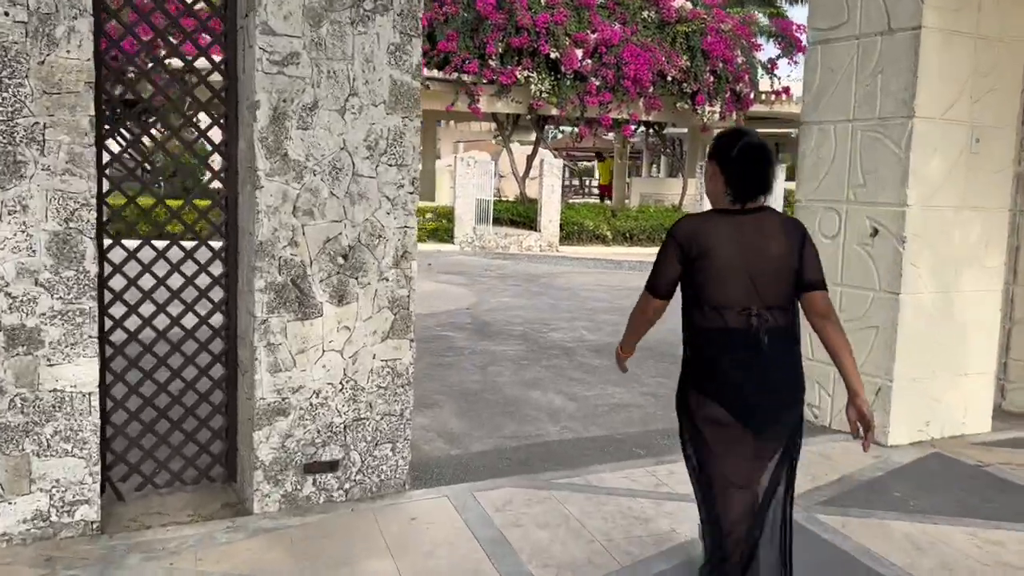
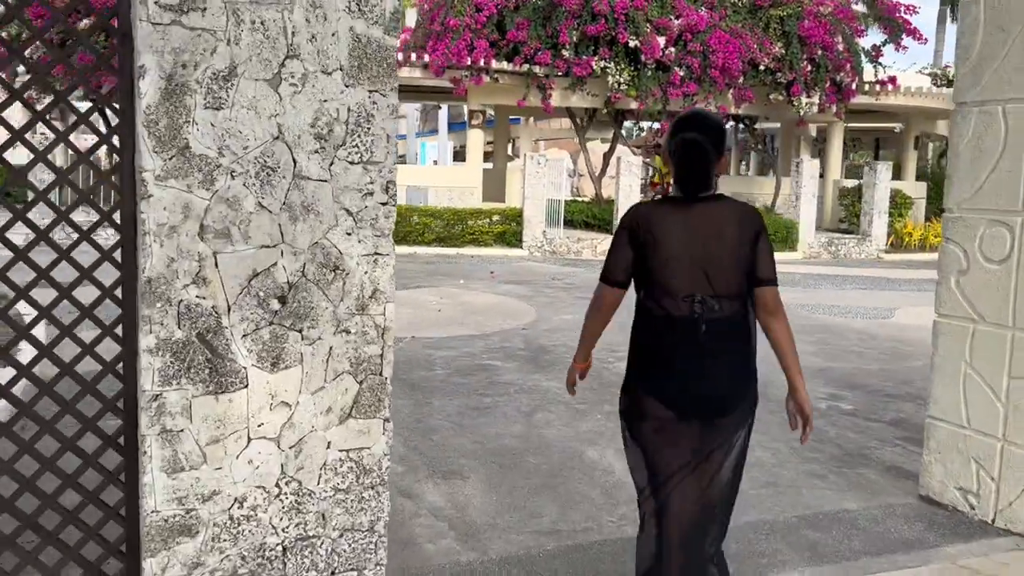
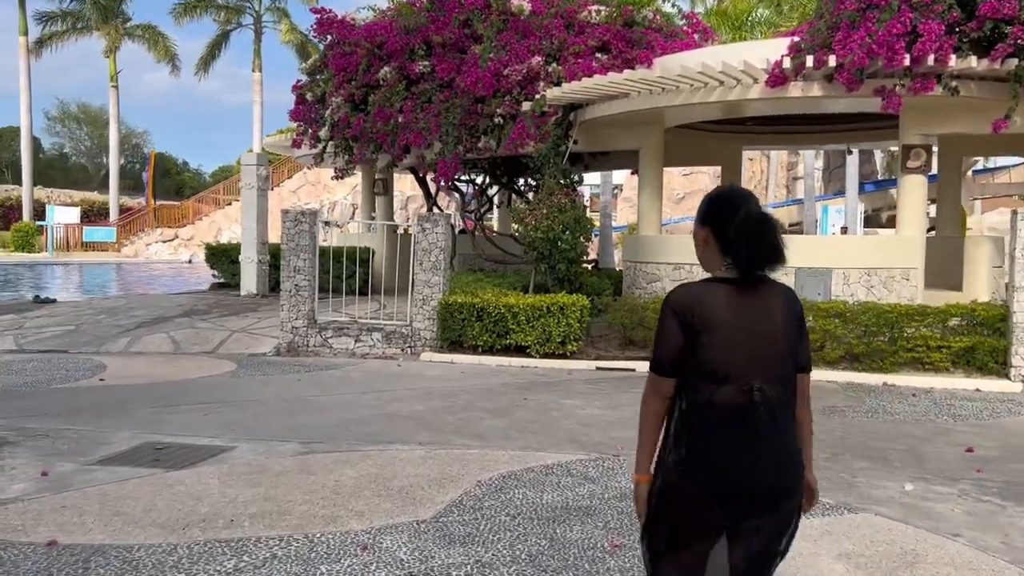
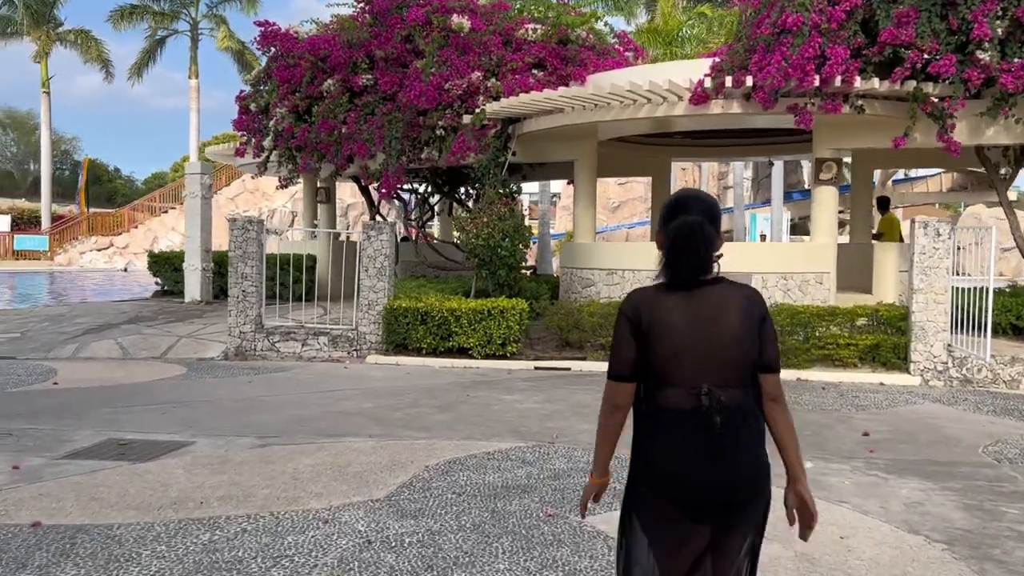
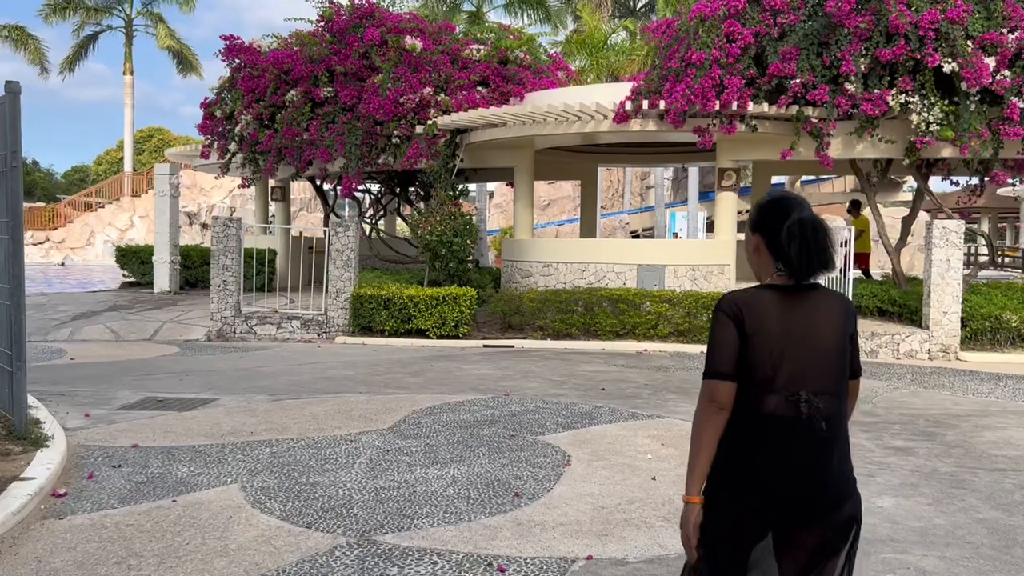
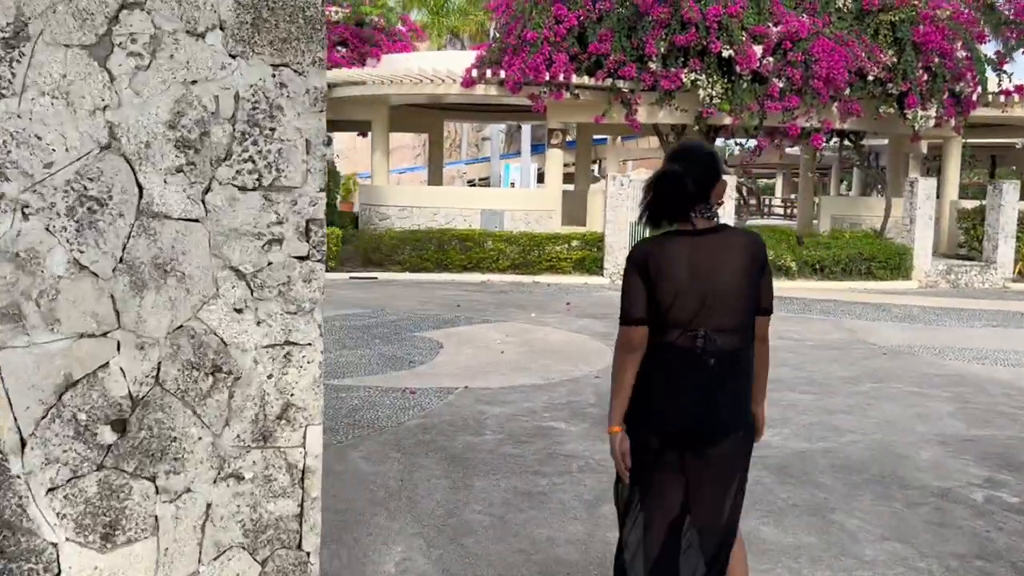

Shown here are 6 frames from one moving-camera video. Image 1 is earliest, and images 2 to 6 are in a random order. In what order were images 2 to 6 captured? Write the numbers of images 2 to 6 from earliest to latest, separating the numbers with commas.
2, 6, 5, 4, 3
